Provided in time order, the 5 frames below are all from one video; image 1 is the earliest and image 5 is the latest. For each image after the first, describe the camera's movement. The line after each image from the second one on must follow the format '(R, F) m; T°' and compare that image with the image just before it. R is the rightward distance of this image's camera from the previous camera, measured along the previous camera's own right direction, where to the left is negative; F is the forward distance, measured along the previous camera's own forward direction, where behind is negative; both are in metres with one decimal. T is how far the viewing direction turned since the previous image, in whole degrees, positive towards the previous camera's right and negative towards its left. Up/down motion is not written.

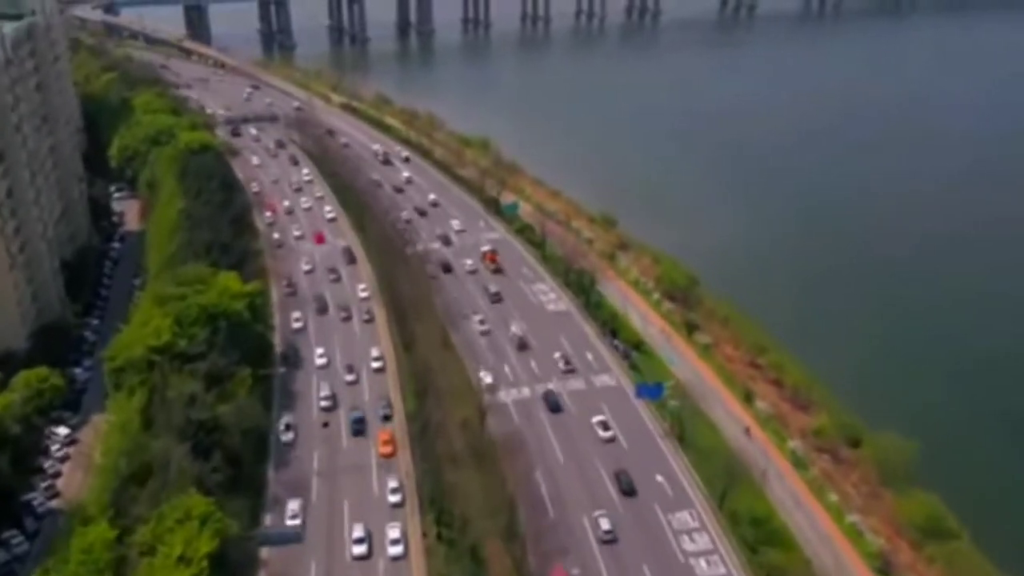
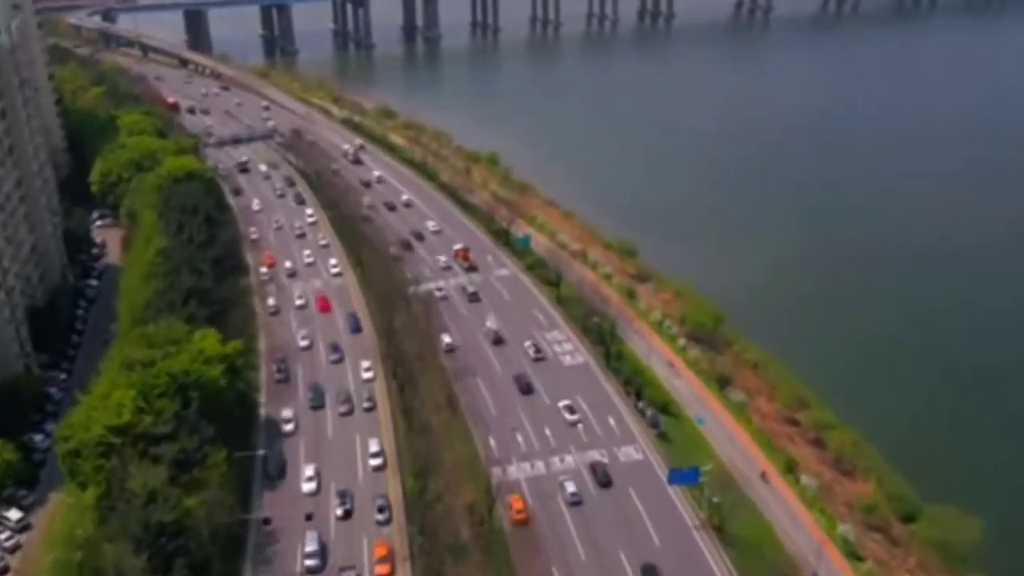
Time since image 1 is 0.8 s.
(-0.3, +5.9) m; 0°
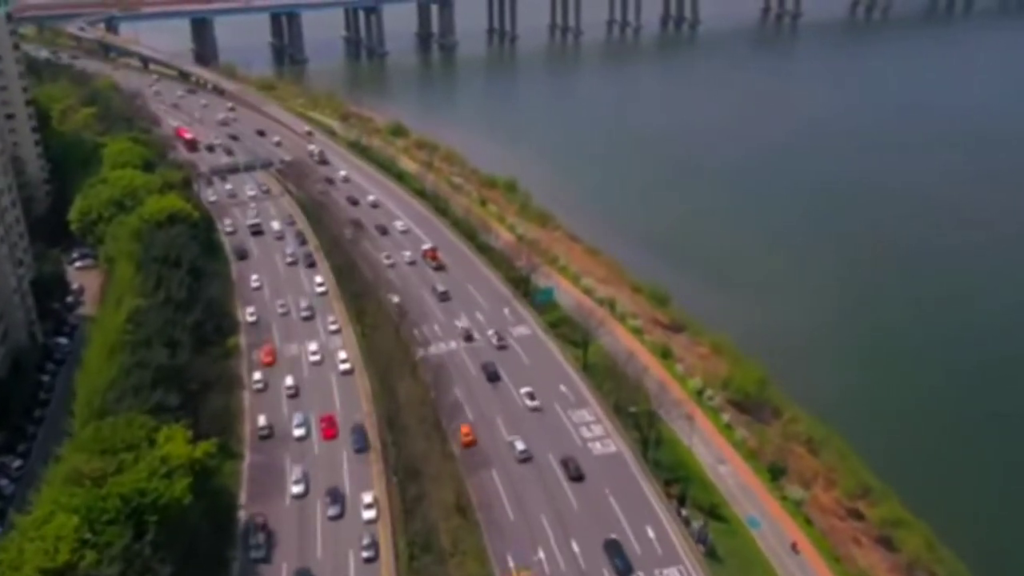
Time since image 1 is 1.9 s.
(-0.3, +7.2) m; -1°
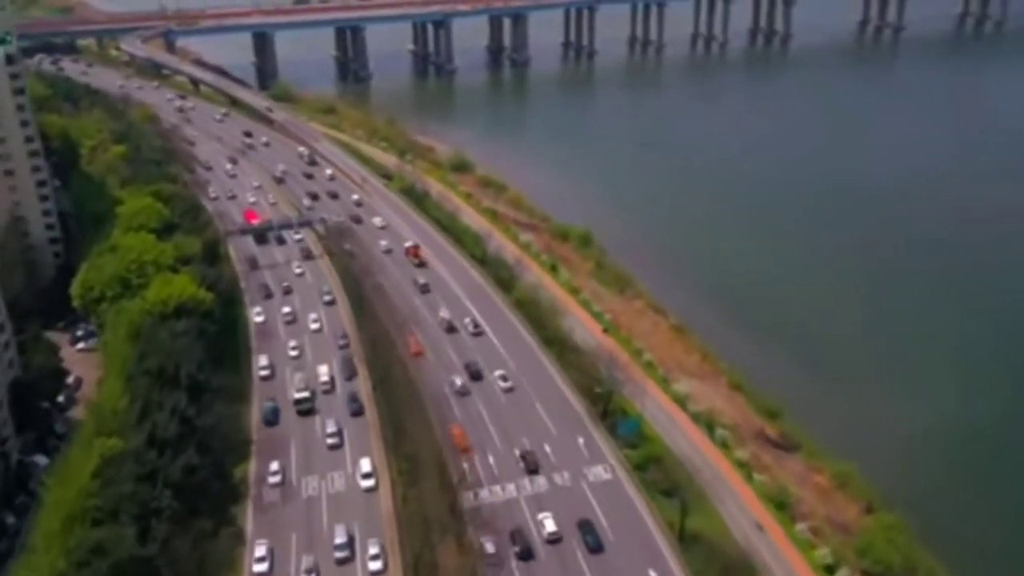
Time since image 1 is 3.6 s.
(-0.7, +11.8) m; -4°
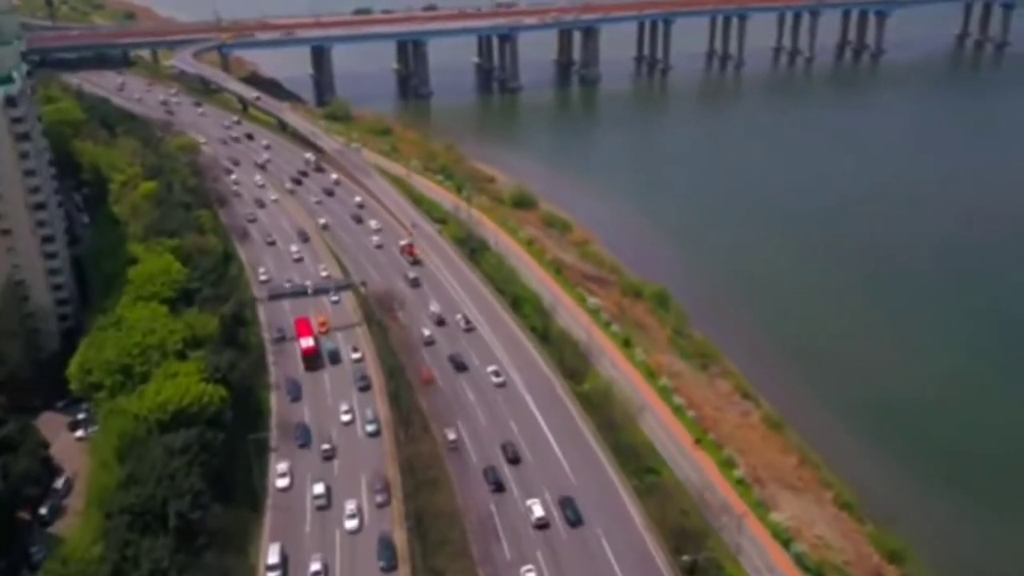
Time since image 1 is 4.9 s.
(-0.5, +9.5) m; -4°
